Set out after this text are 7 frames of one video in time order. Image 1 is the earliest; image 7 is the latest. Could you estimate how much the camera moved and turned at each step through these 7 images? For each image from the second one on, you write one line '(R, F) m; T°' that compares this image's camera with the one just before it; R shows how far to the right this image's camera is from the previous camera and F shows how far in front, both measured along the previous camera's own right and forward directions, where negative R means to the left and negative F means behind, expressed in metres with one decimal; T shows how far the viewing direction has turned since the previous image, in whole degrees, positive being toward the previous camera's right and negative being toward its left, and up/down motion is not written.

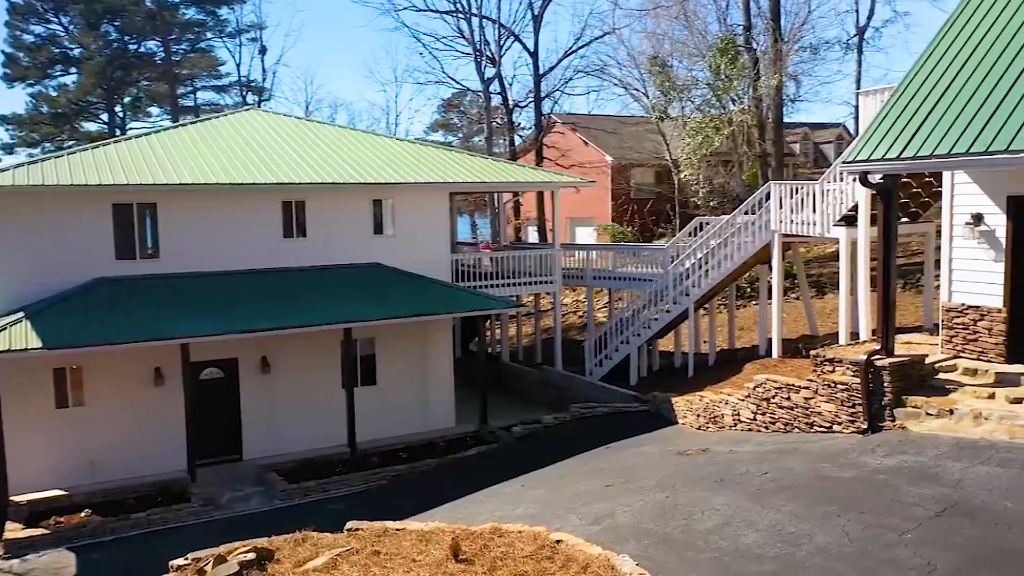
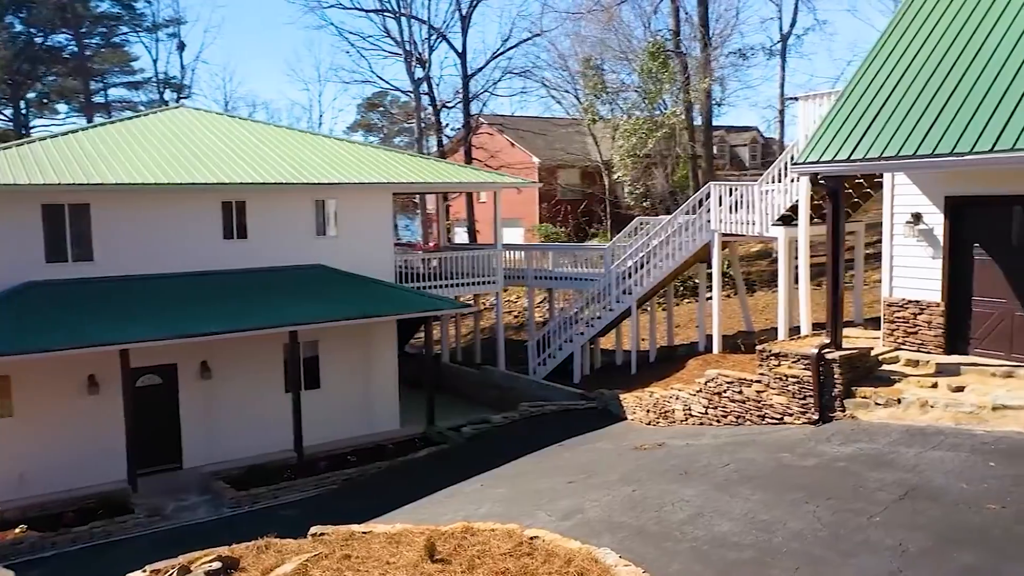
(-0.6, 0.0) m; +6°
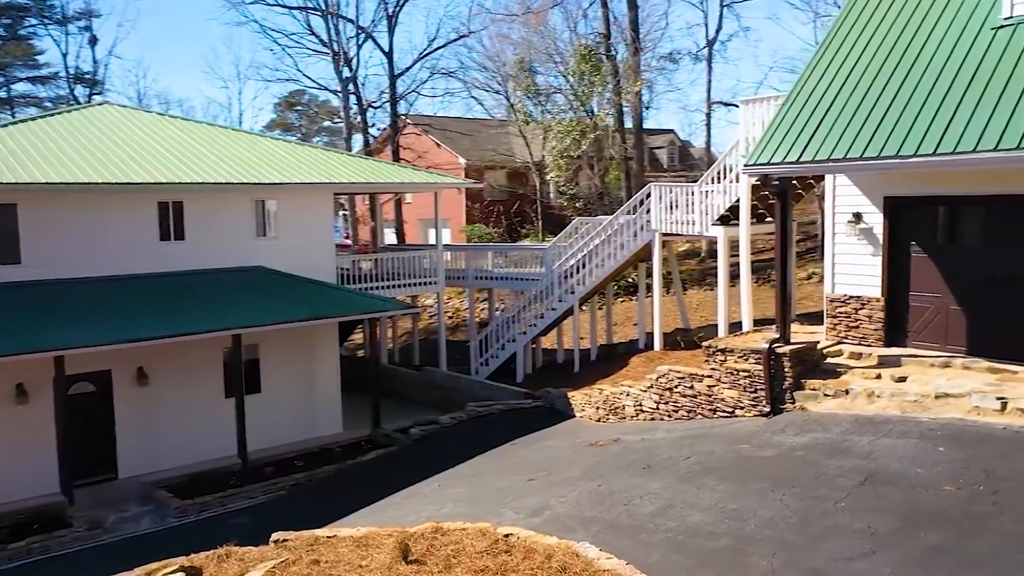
(-0.6, 0.0) m; +6°
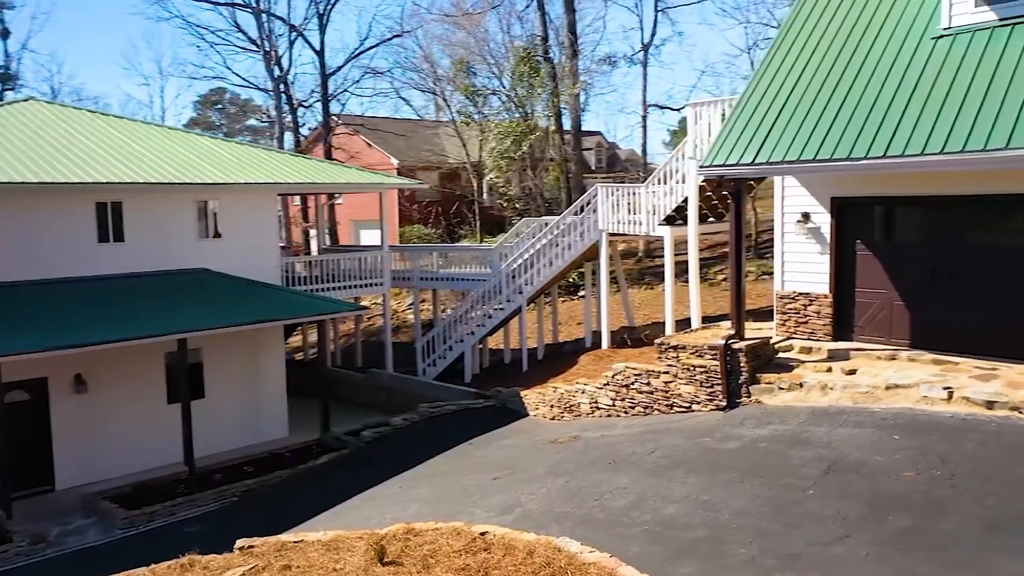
(-0.6, 0.0) m; +5°
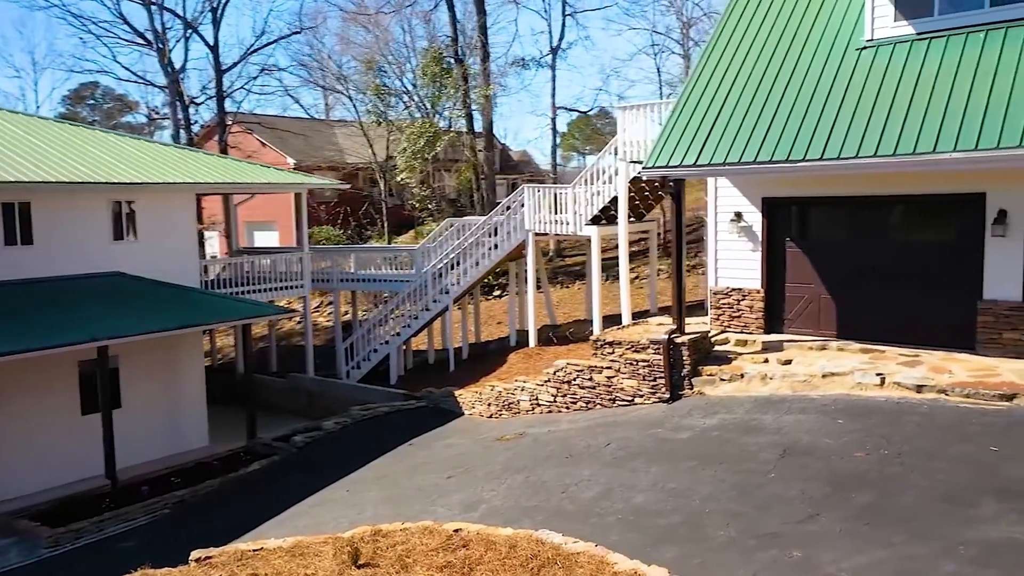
(-1.0, -0.1) m; +8°
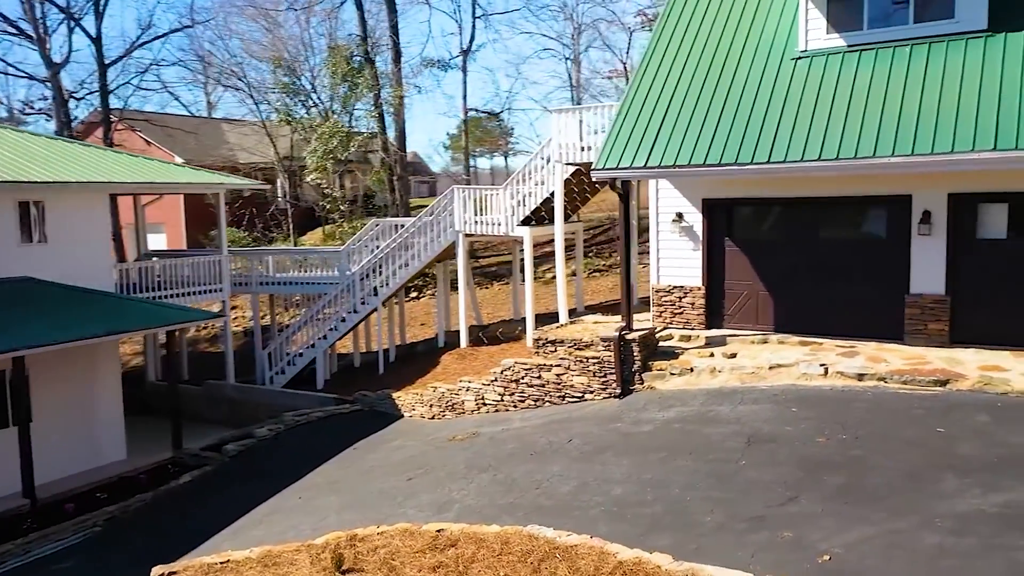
(-1.1, 0.0) m; +8°
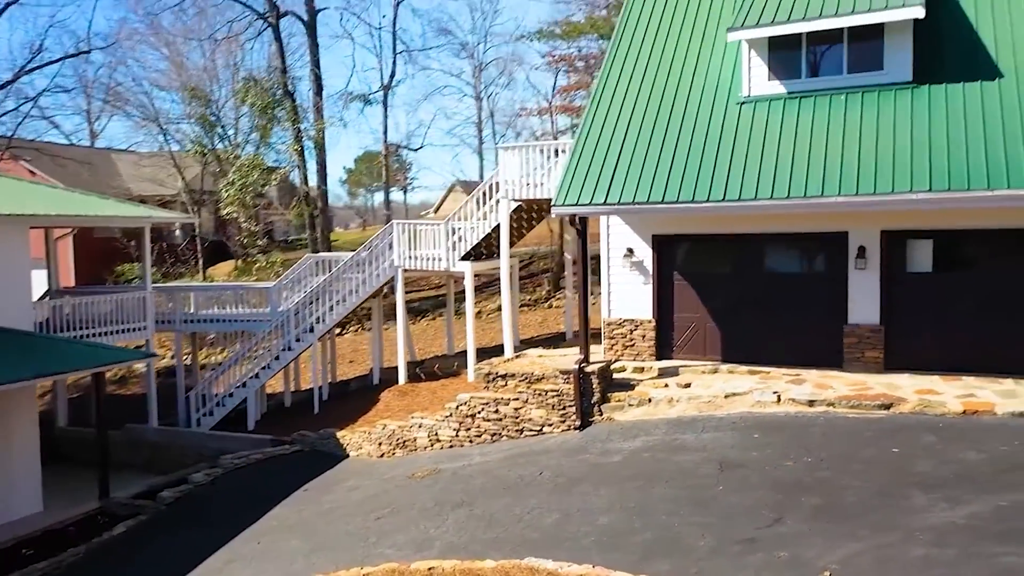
(-1.2, -0.1) m; +8°
